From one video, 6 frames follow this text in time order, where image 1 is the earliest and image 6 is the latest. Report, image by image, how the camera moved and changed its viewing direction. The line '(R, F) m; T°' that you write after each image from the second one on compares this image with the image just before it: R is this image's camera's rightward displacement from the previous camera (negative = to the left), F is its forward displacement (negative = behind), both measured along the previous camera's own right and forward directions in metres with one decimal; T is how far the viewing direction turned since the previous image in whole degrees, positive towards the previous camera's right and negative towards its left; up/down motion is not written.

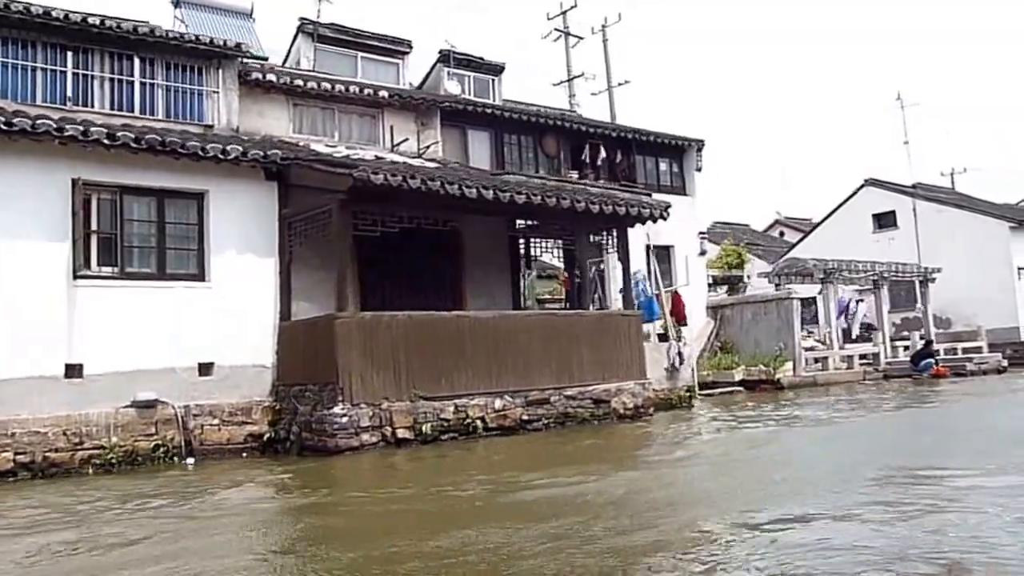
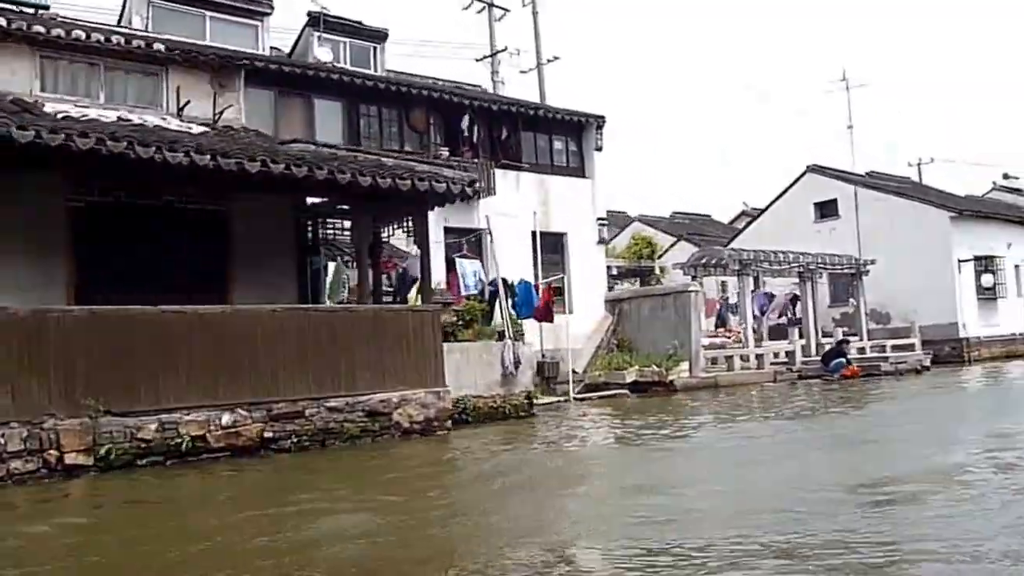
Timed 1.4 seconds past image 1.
(+2.6, +2.1) m; 0°
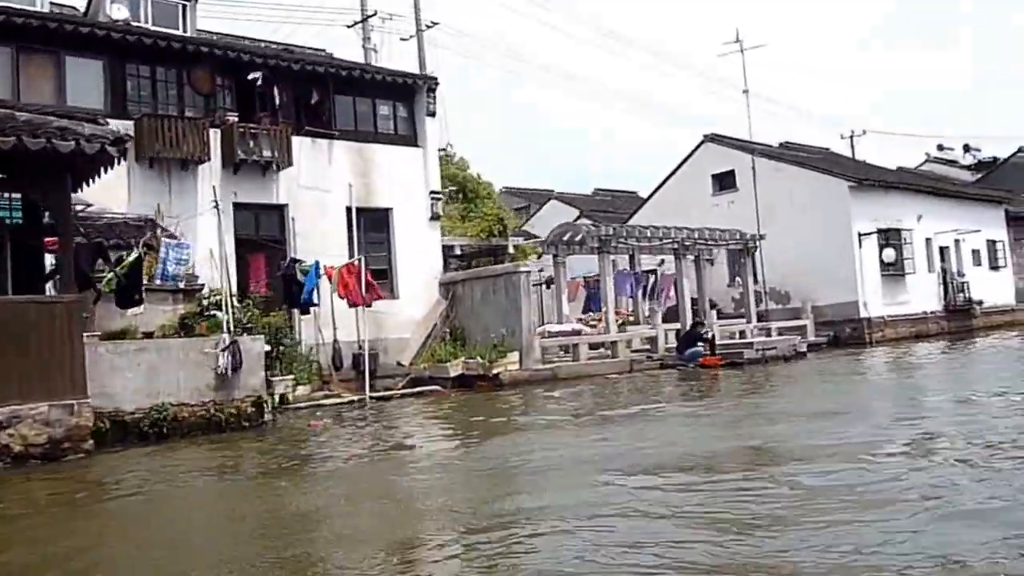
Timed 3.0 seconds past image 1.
(+3.0, +2.1) m; +1°
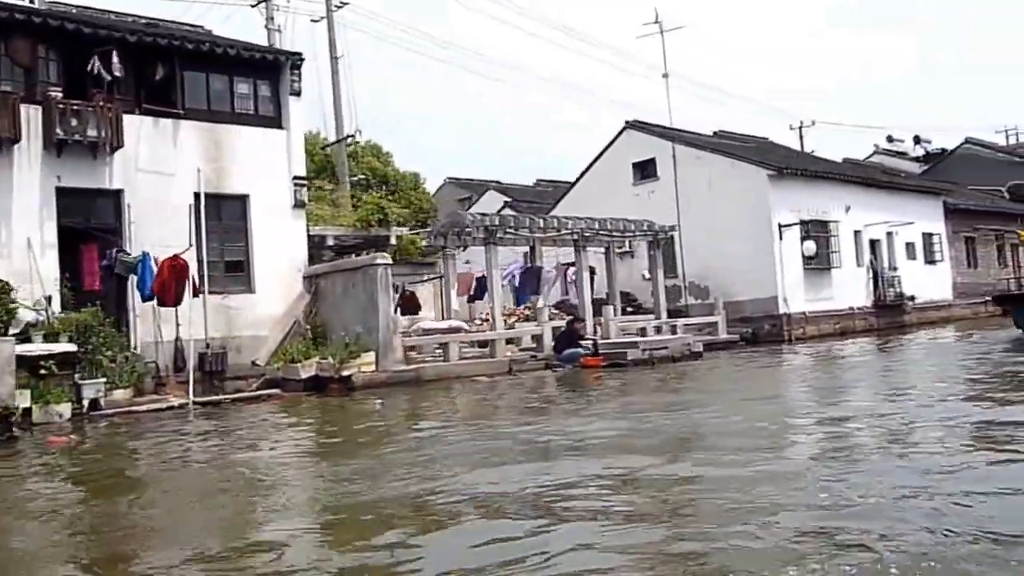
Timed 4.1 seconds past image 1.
(+2.0, +1.3) m; +1°
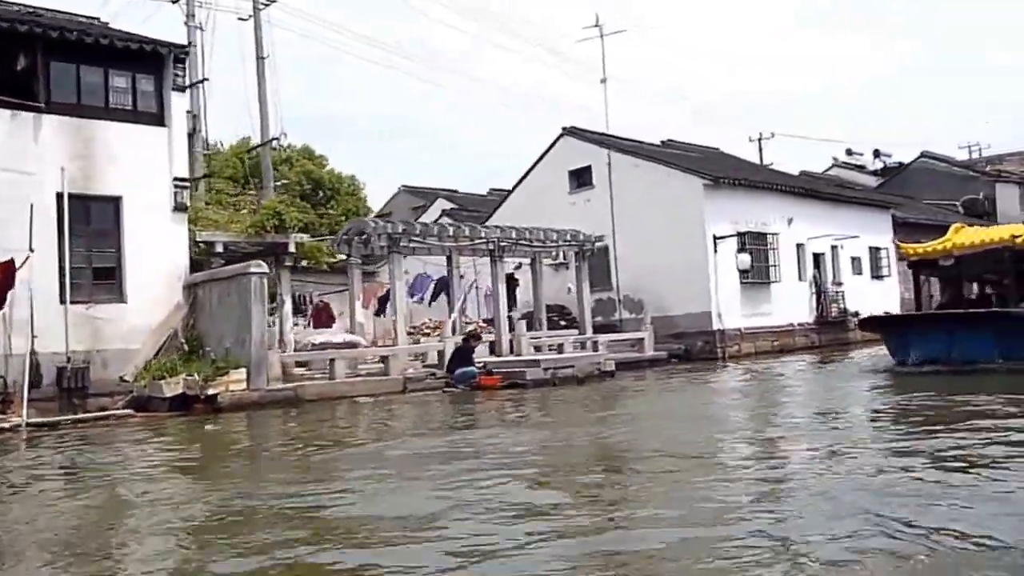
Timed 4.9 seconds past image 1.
(+1.4, +1.2) m; +1°
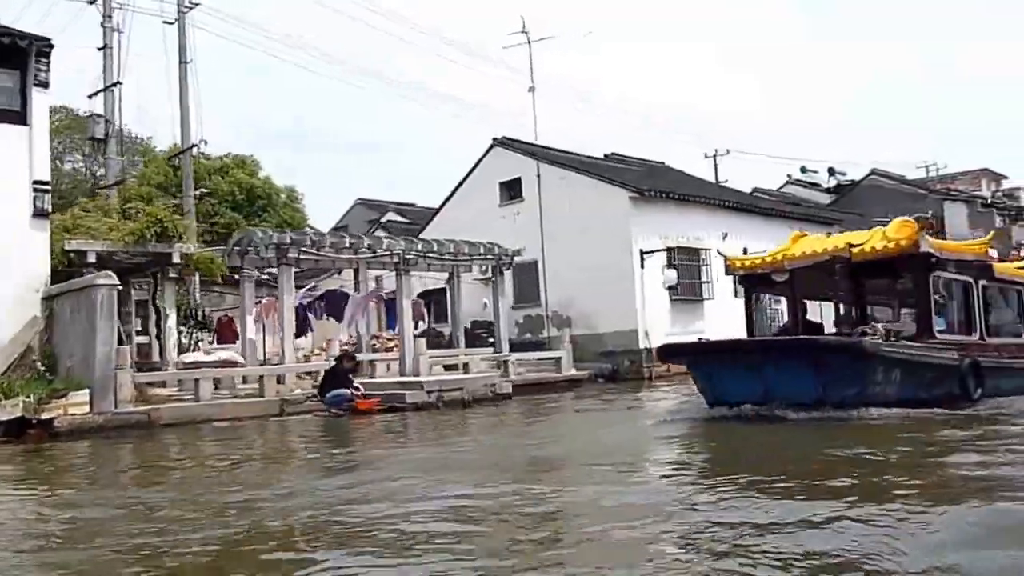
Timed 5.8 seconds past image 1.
(+1.5, +1.0) m; +1°
